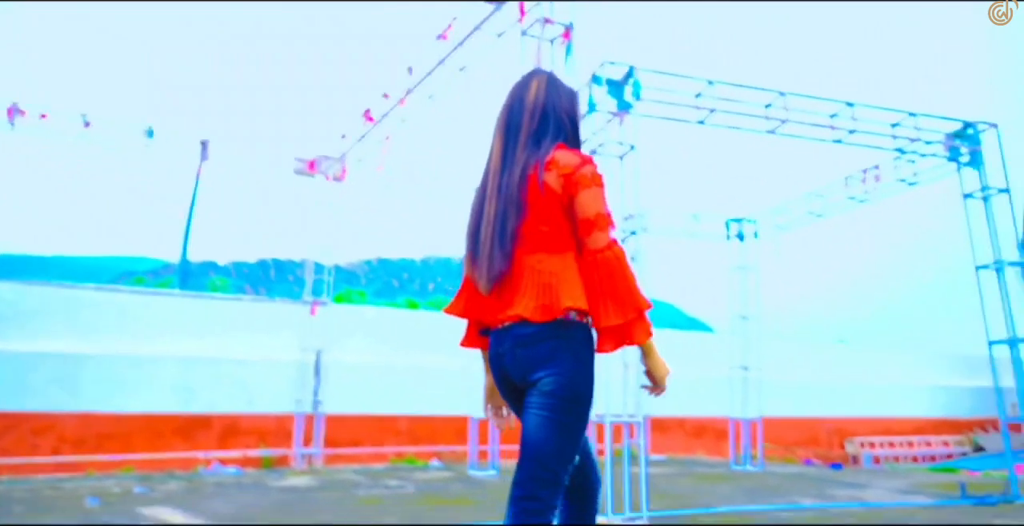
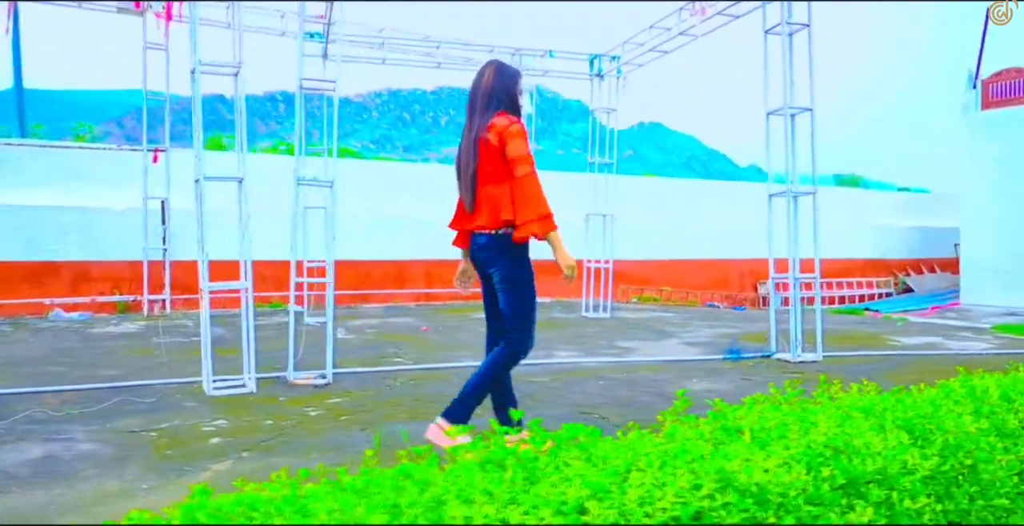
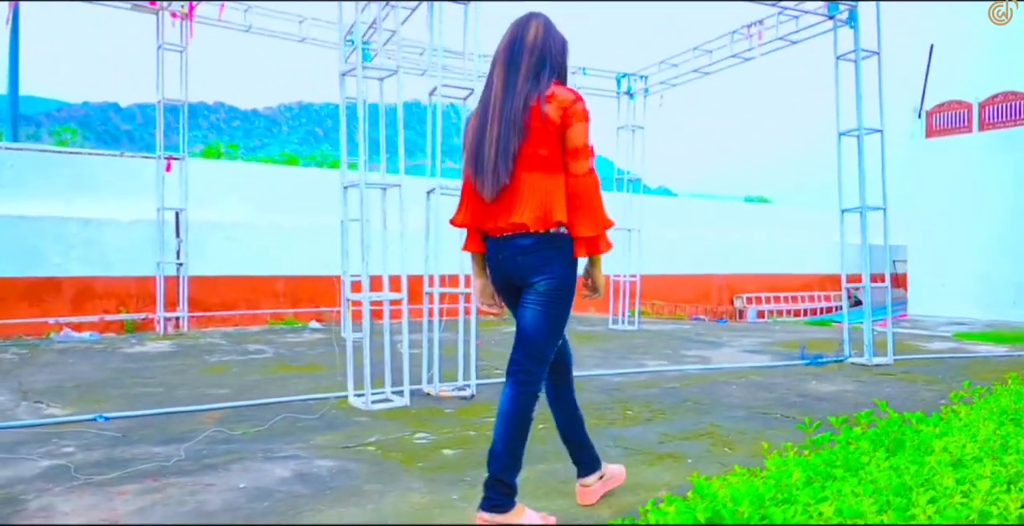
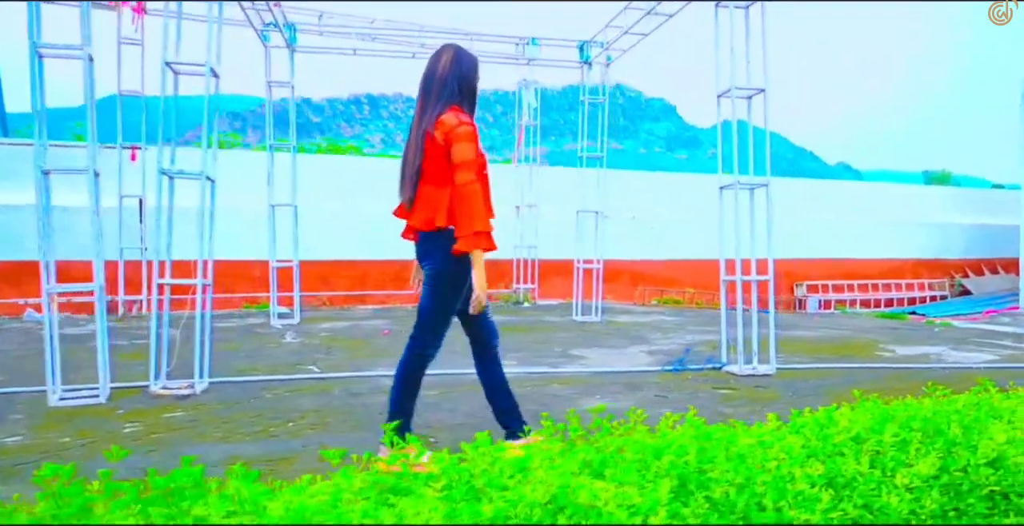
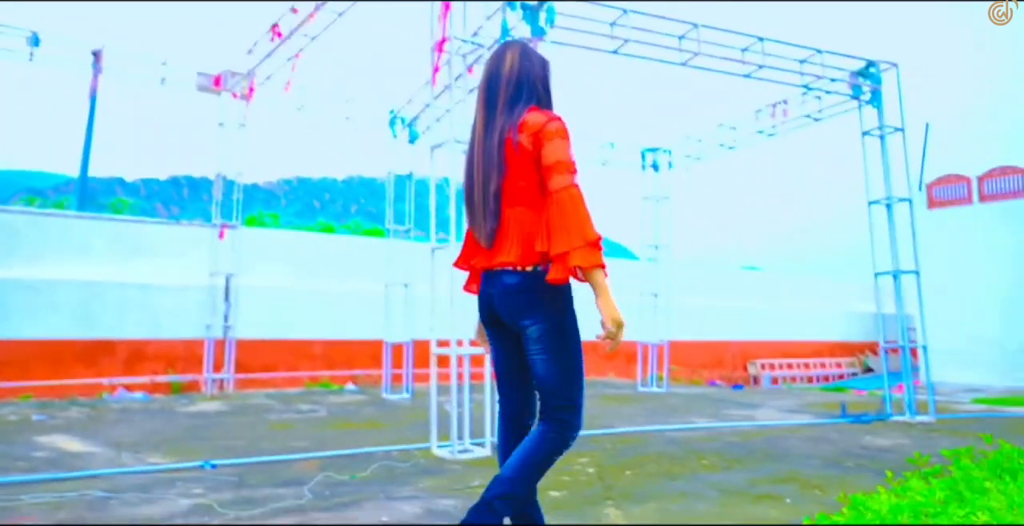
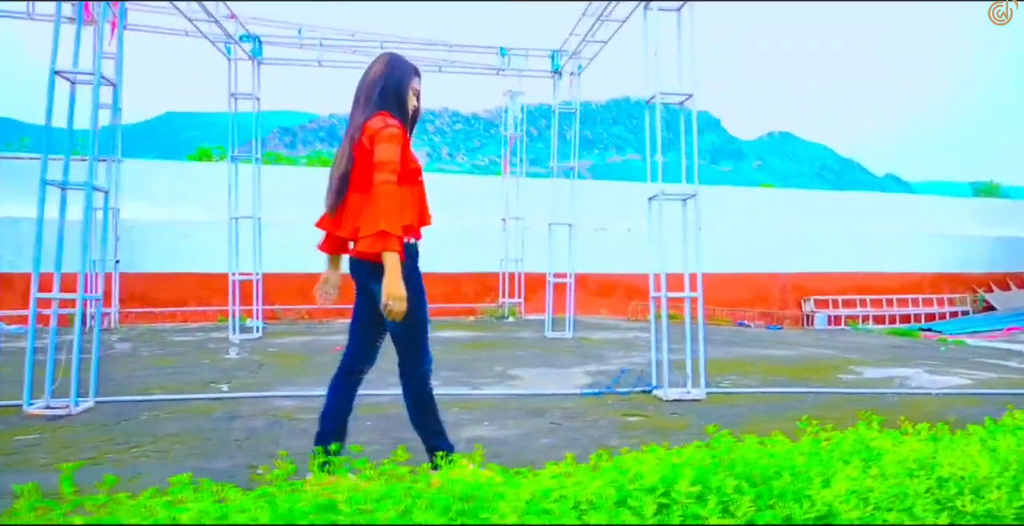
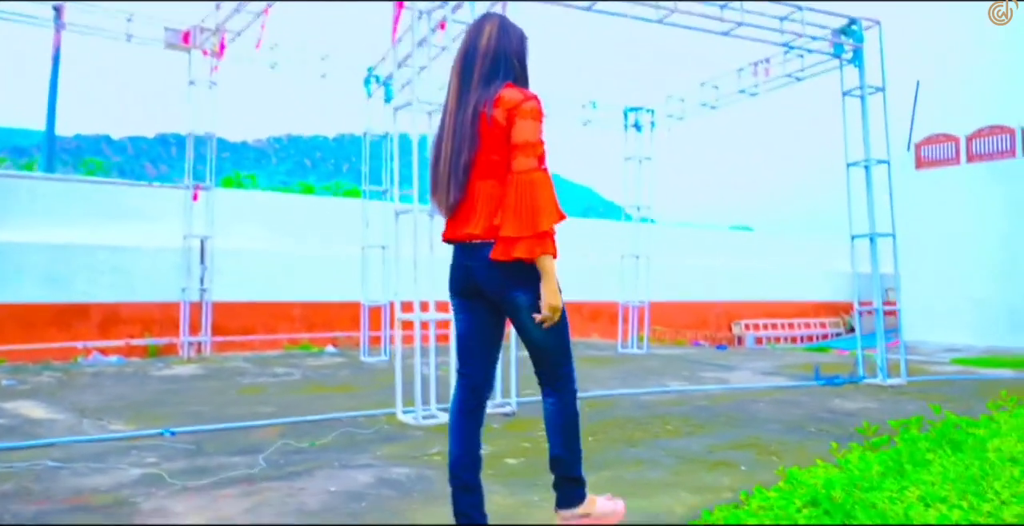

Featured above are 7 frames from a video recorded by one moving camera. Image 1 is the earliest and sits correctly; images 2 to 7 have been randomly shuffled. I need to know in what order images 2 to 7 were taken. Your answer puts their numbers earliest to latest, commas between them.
5, 7, 3, 2, 4, 6
